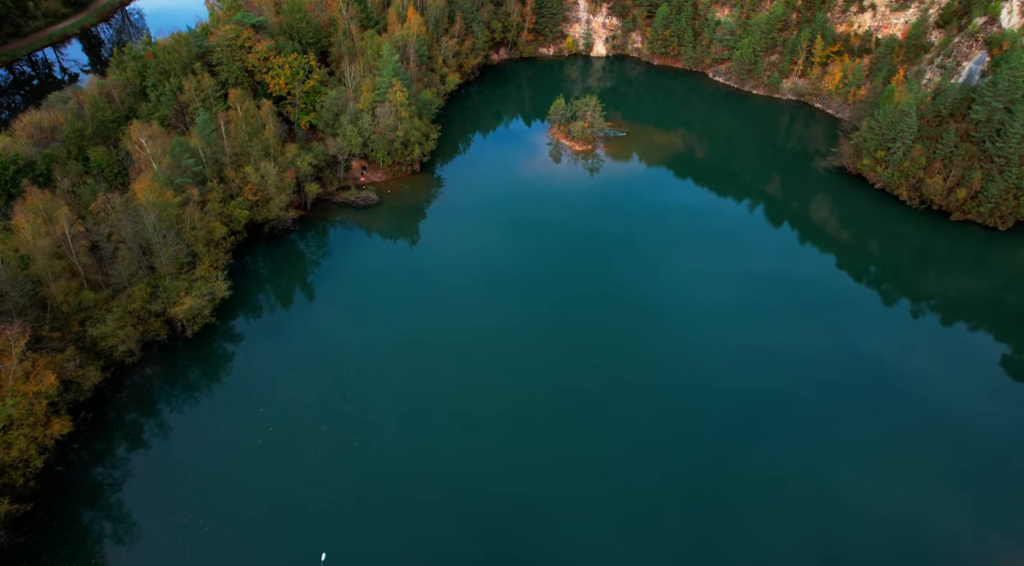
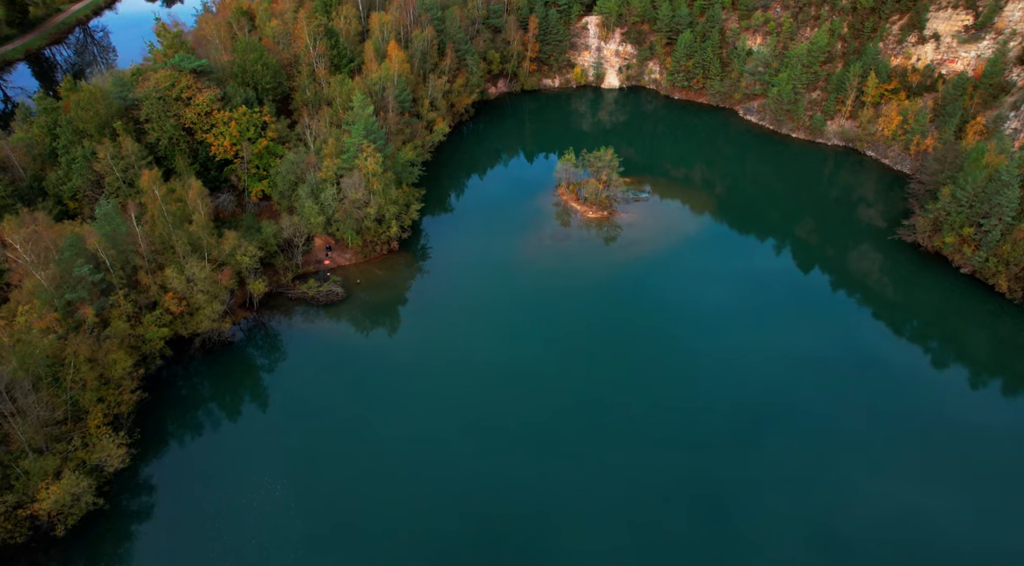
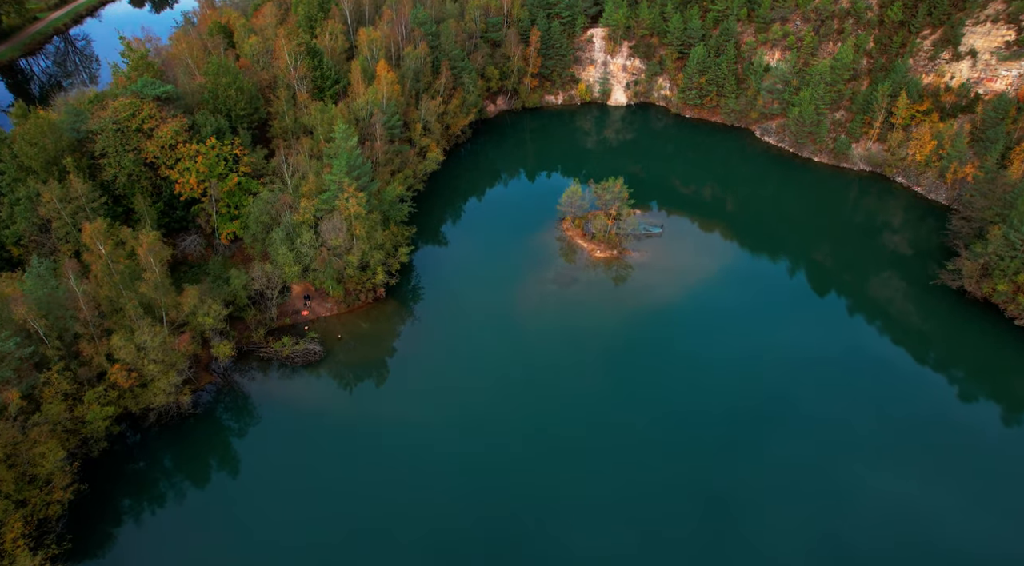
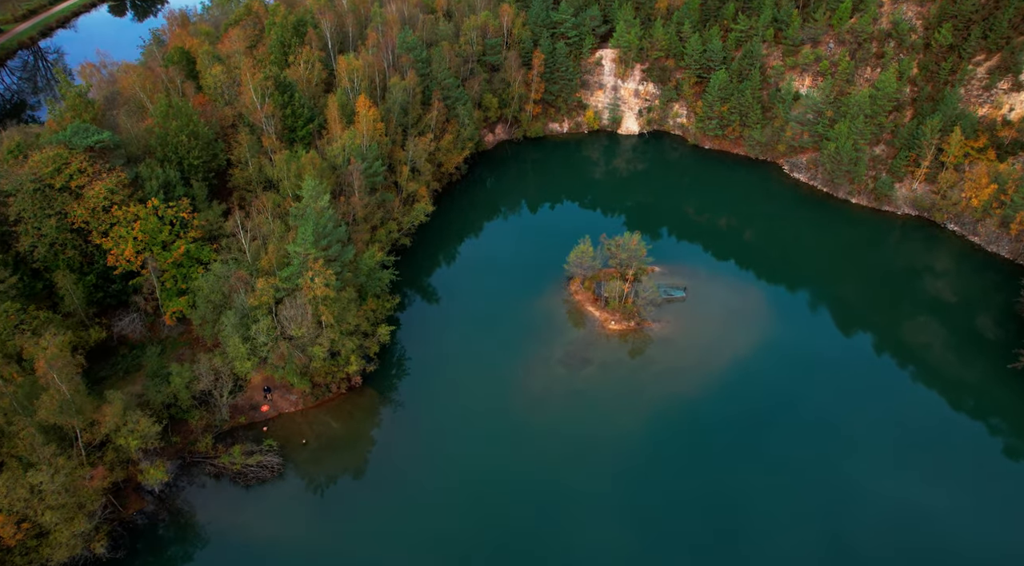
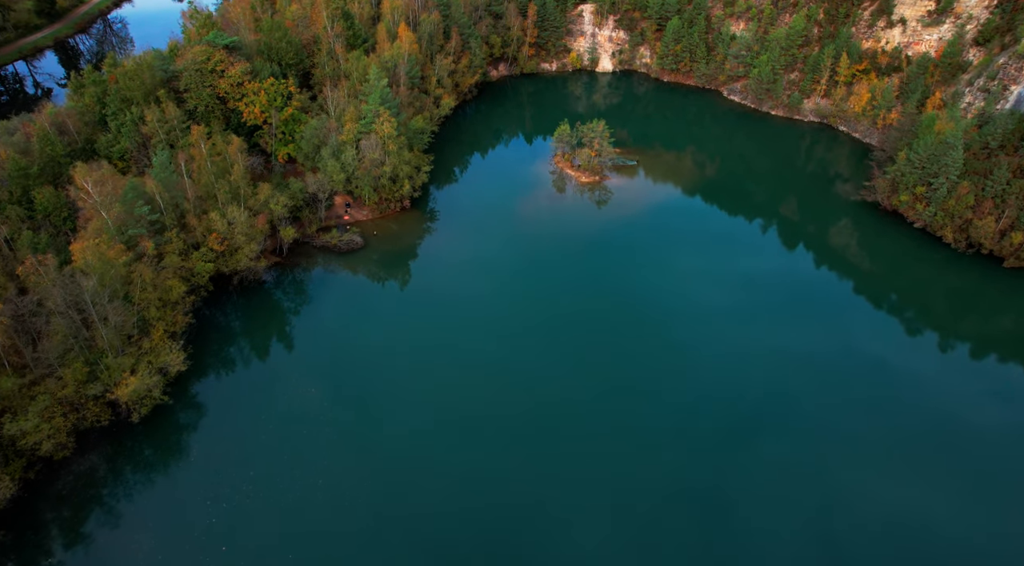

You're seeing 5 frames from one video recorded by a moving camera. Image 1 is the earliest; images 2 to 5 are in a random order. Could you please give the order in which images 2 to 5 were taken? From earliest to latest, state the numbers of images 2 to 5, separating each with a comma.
5, 2, 3, 4
